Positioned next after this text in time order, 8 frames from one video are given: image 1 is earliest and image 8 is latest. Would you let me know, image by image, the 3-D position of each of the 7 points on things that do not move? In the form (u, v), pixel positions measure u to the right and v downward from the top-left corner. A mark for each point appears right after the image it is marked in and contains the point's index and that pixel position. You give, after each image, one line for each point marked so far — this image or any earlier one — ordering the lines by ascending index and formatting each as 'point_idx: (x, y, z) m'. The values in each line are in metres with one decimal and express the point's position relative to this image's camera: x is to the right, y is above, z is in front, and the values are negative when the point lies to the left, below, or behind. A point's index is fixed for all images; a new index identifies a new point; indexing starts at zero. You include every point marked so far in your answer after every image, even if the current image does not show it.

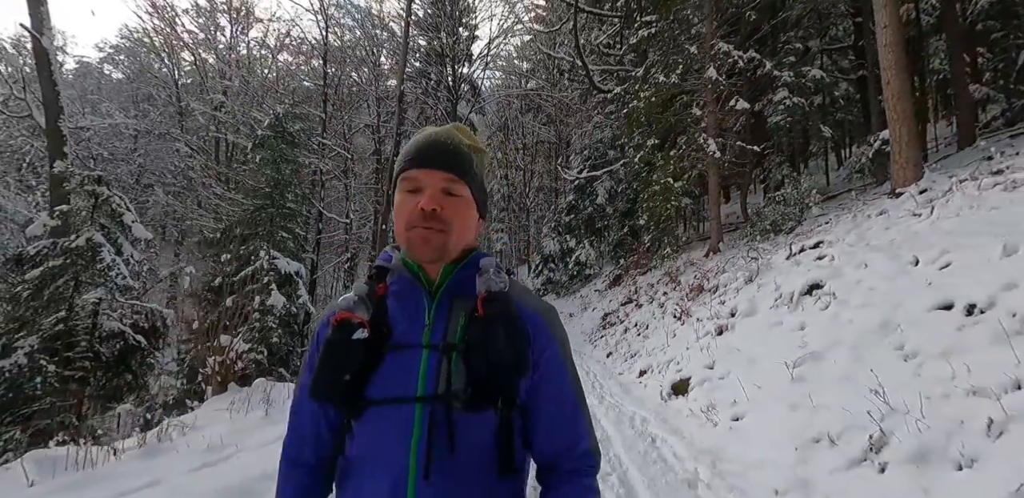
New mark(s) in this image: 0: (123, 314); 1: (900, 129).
0: (-7.4, -1.3, +9.8) m
1: (+6.4, +1.9, +8.4) m
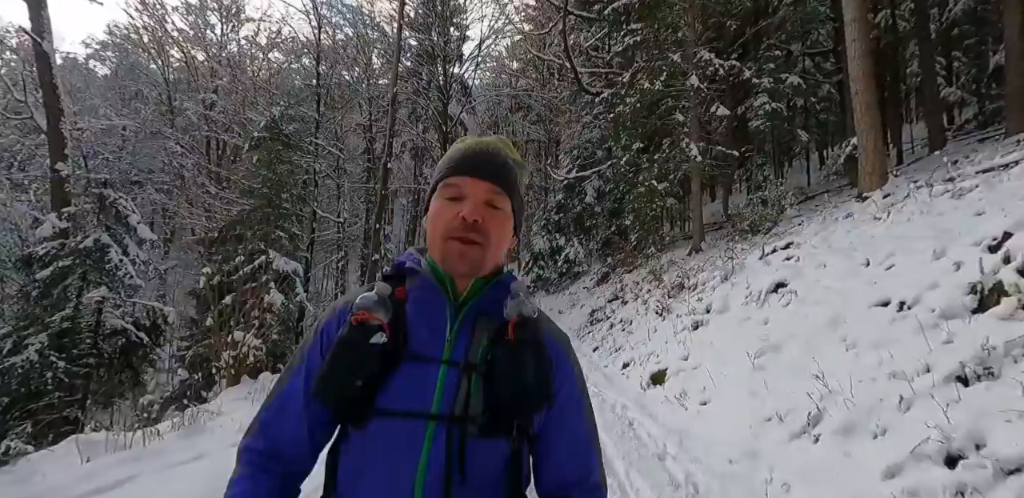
0: (-7.5, -1.3, +10.1) m
1: (+6.2, +1.9, +8.9) m
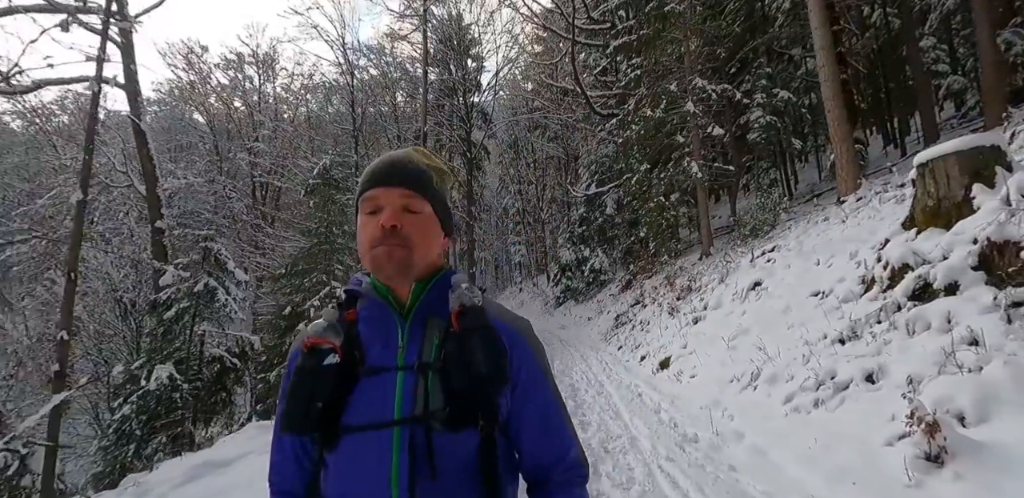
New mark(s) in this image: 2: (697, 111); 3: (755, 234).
0: (-6.8, -2.2, +12.0) m
1: (+6.6, +2.0, +10.2) m
2: (+5.0, +3.7, +14.2) m
3: (+6.0, +0.4, +12.5) m
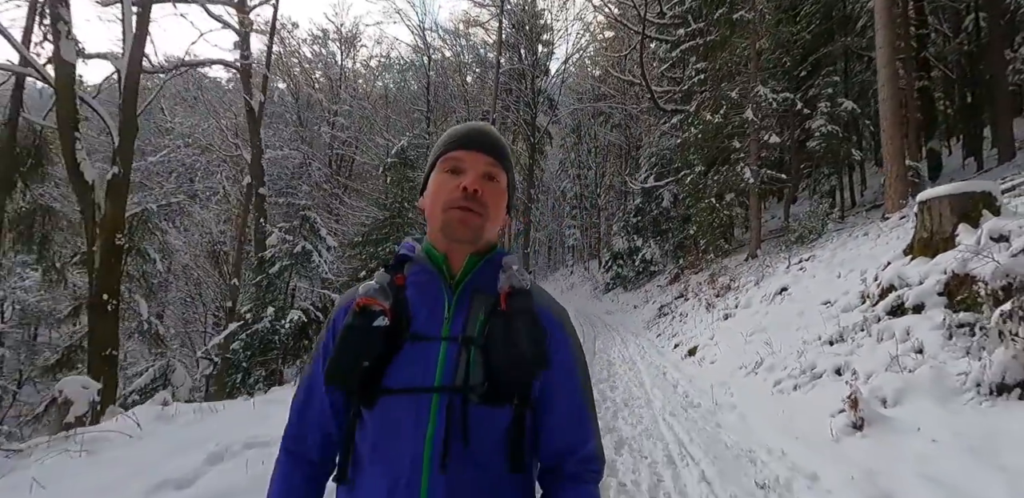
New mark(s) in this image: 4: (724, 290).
0: (-5.5, -1.3, +13.9) m
1: (+8.0, +1.7, +10.6) m
2: (+6.9, +3.7, +14.7) m
3: (+7.4, +0.2, +13.0) m
4: (+4.6, -0.9, +10.9) m
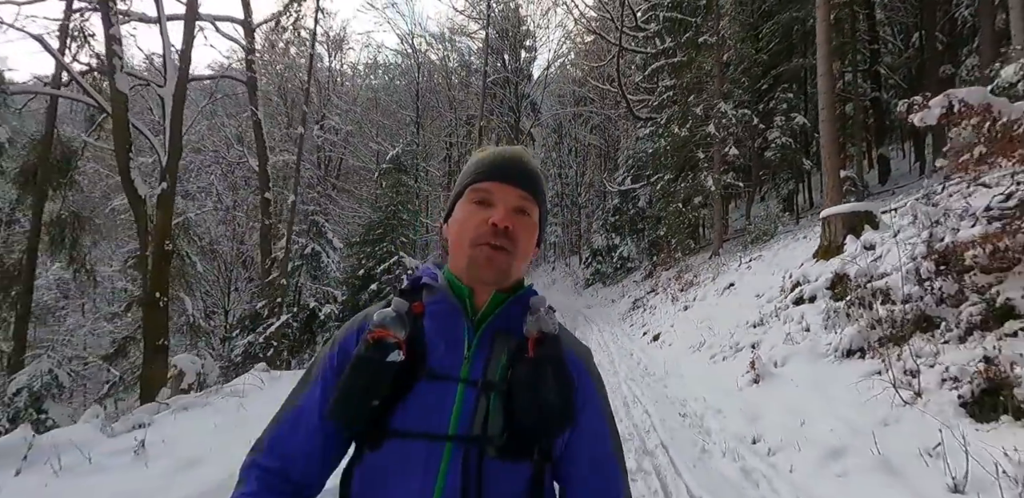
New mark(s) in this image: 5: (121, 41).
0: (-5.8, -1.4, +15.2) m
1: (+7.7, +1.7, +12.3) m
2: (+6.5, +3.7, +16.3) m
3: (+7.1, +0.3, +14.7) m
4: (+4.3, -0.9, +12.5) m
5: (-6.6, +3.5, +8.6) m
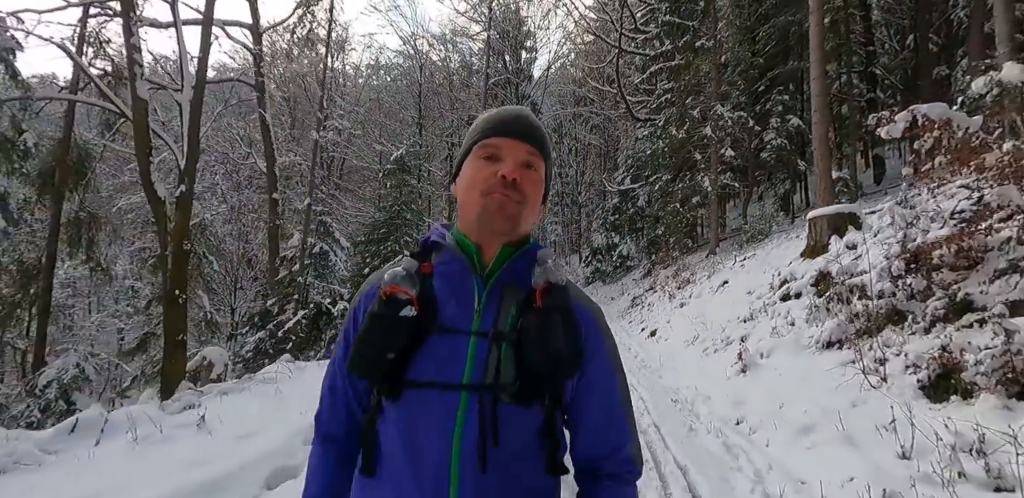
0: (-5.7, -1.3, +15.6) m
1: (+7.8, +1.7, +12.7) m
2: (+6.6, +3.7, +16.7) m
3: (+7.2, +0.3, +15.1) m
4: (+4.4, -0.9, +12.9) m
5: (-6.5, +3.5, +9.0) m
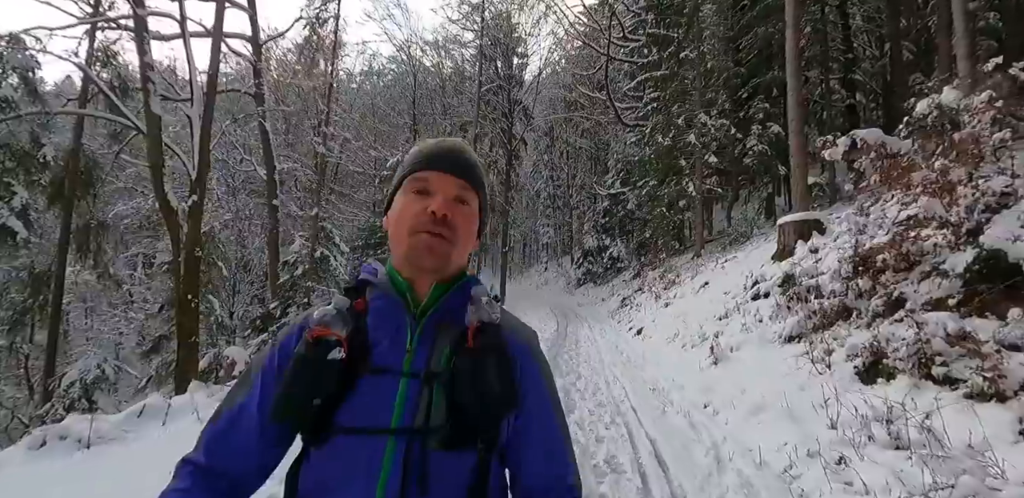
0: (-5.9, -1.5, +16.1) m
1: (+7.6, +1.7, +13.4) m
2: (+6.3, +3.7, +17.4) m
3: (+7.0, +0.2, +15.8) m
4: (+4.2, -0.9, +13.6) m
5: (-6.7, +3.4, +9.5) m
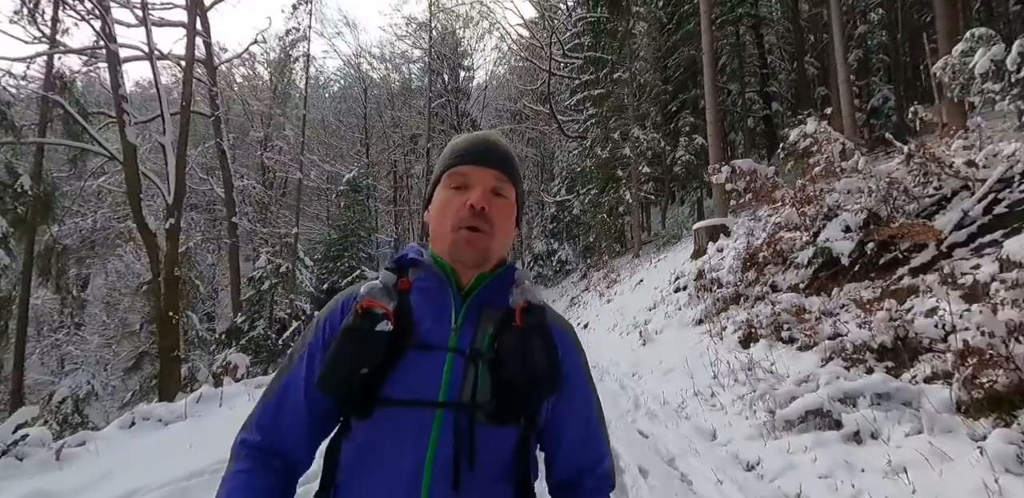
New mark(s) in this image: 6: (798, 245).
0: (-7.3, -2.0, +16.7) m
1: (+6.3, +1.7, +15.4) m
2: (+4.5, +3.6, +19.3) m
3: (+5.5, +0.2, +17.7) m
4: (+3.0, -1.0, +15.2) m
5: (-7.6, +2.9, +10.1) m
6: (+3.7, 0.0, +6.6) m
